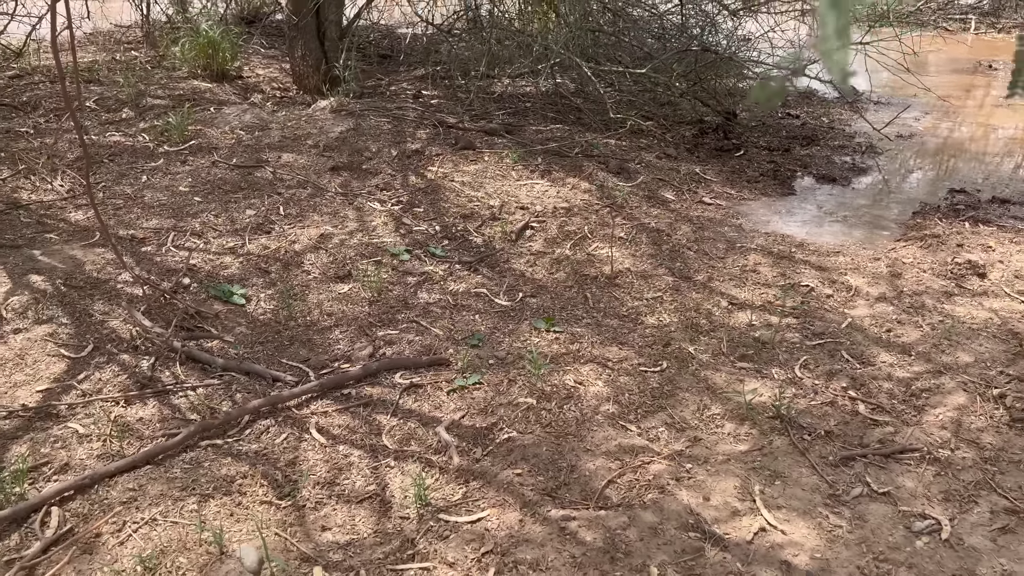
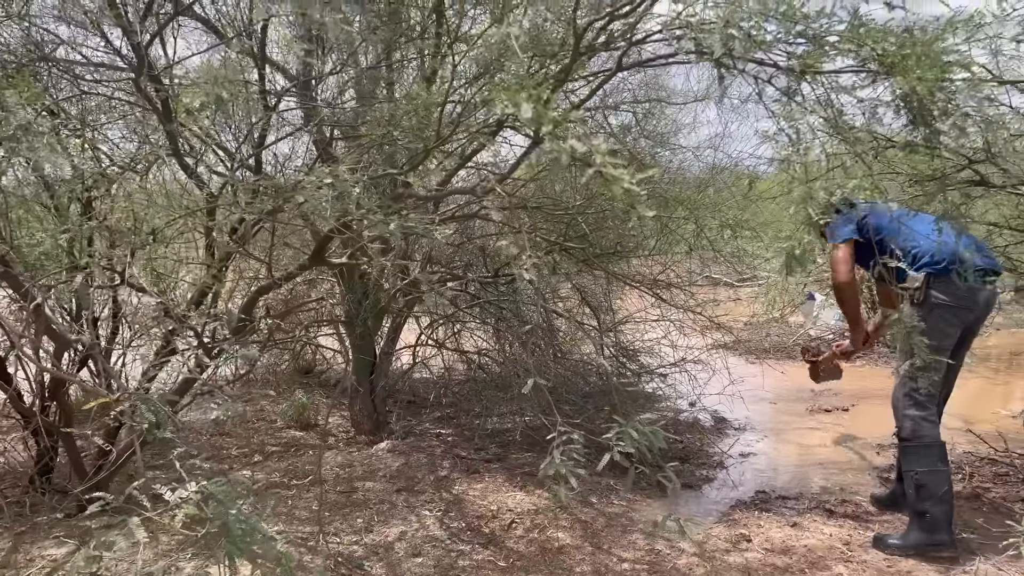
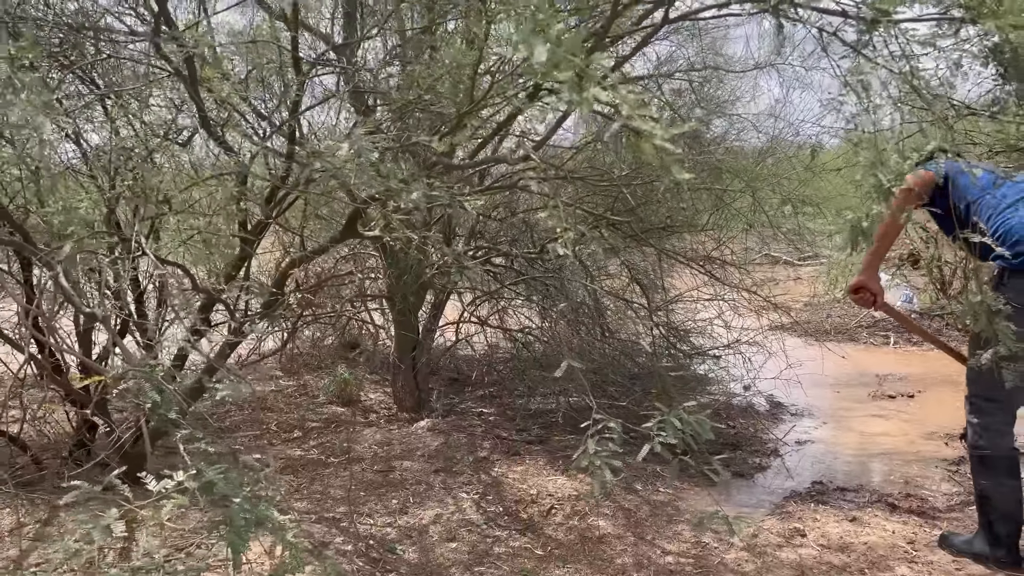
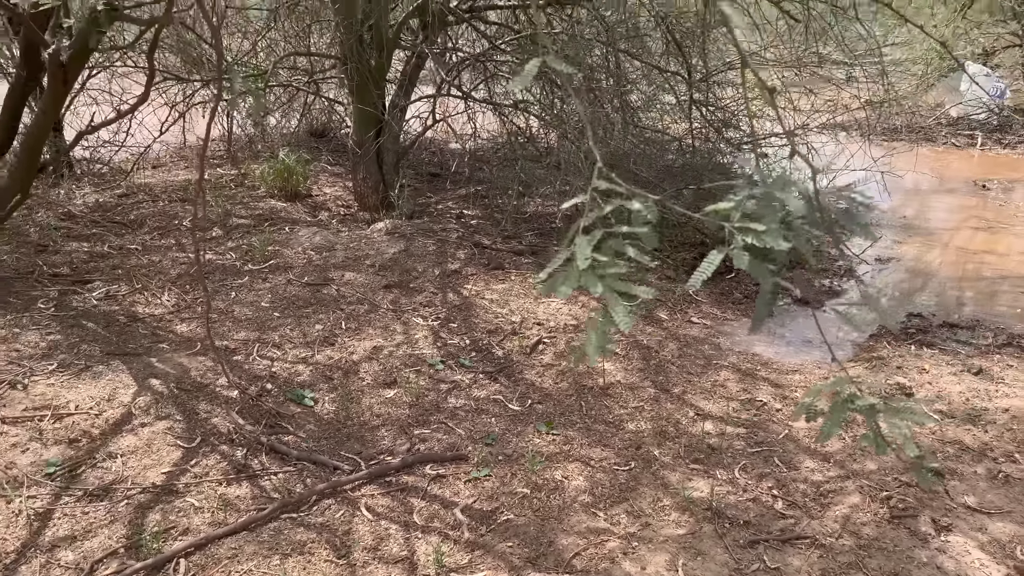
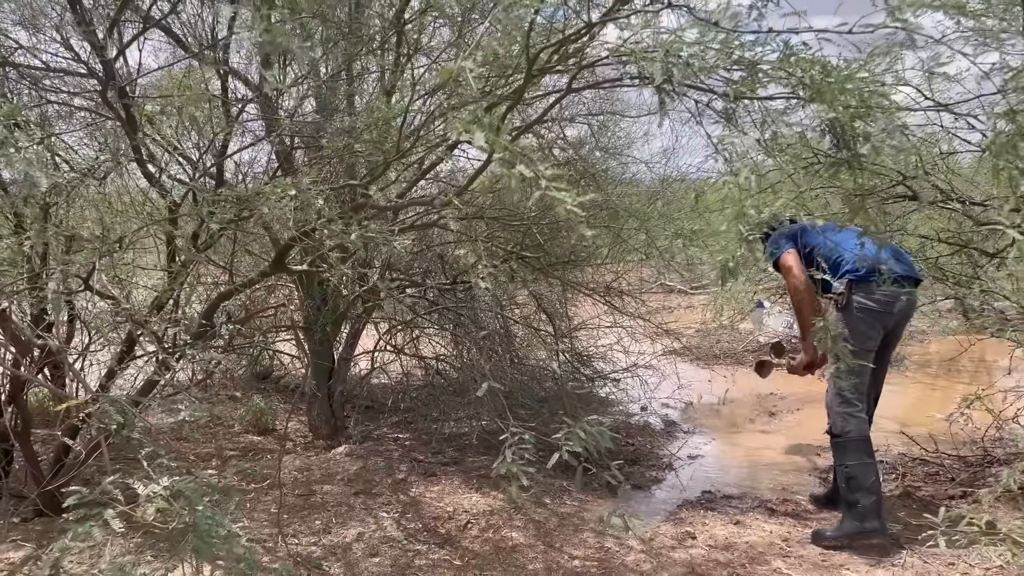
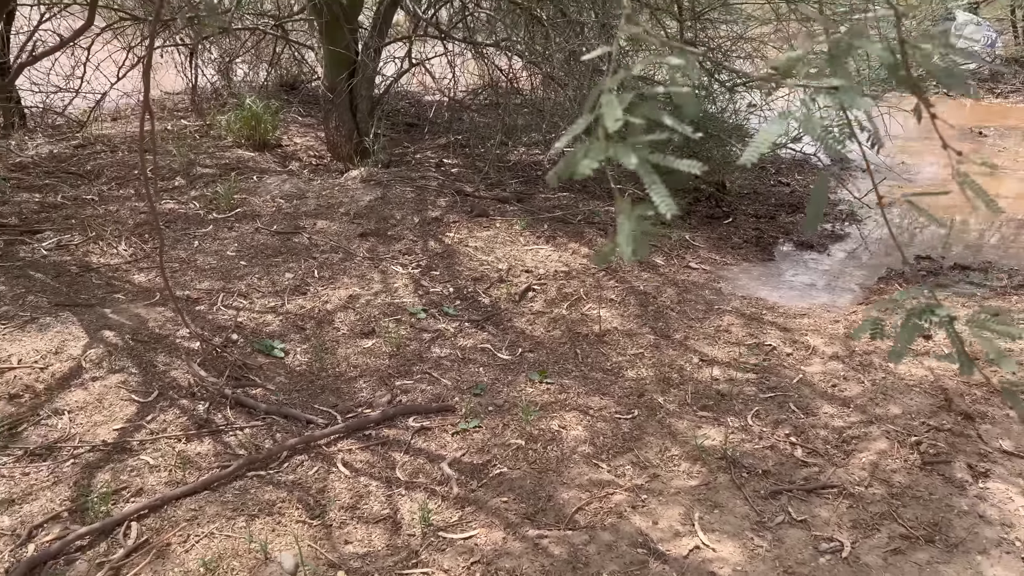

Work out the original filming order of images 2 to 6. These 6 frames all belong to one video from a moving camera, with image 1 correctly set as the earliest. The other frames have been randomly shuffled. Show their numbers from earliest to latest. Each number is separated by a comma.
6, 4, 3, 2, 5
